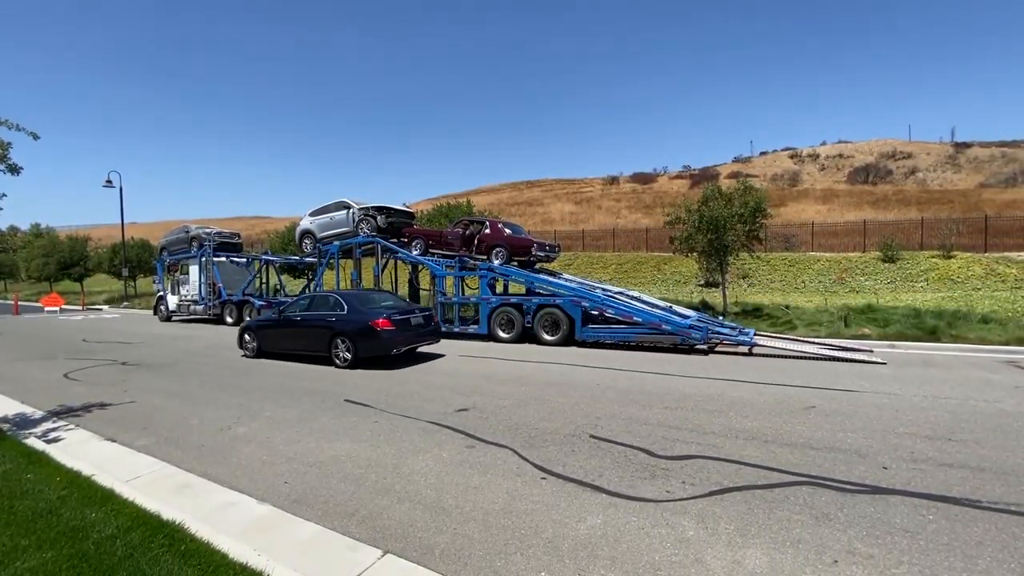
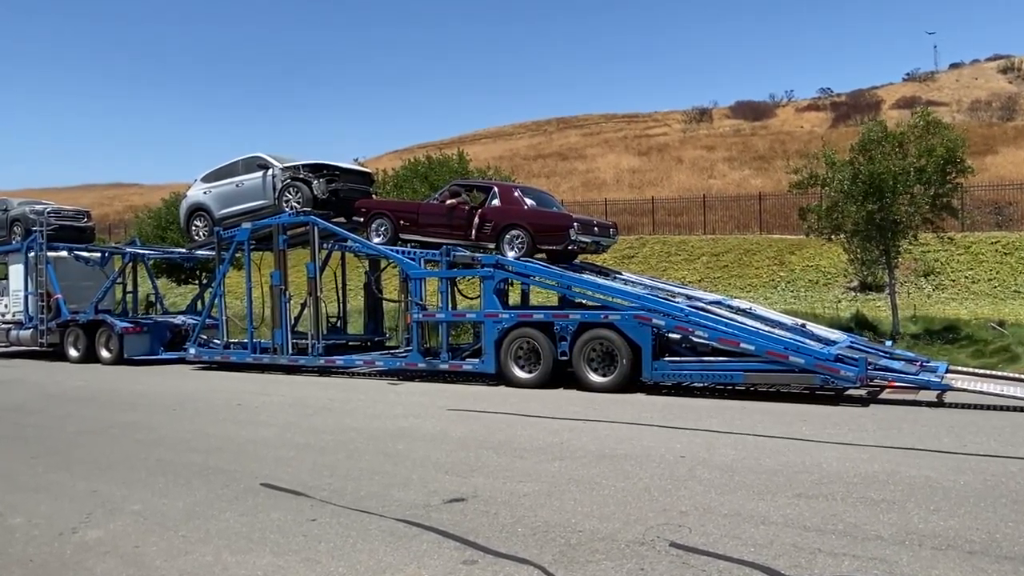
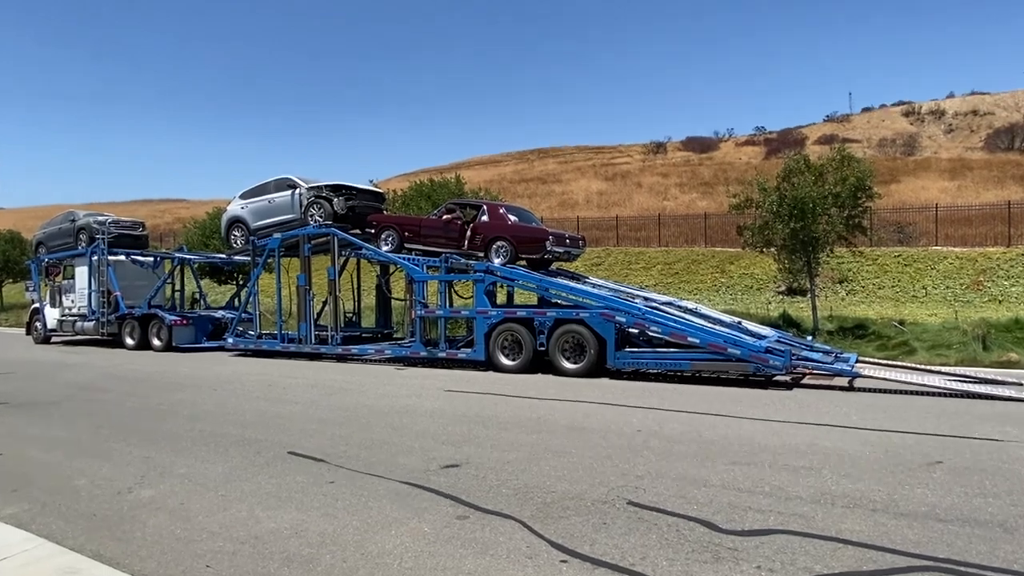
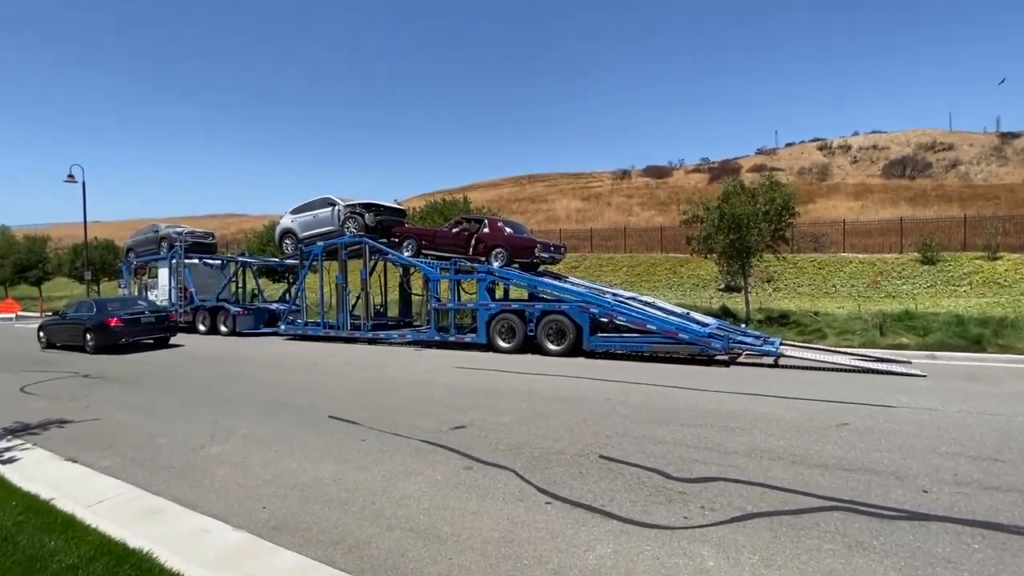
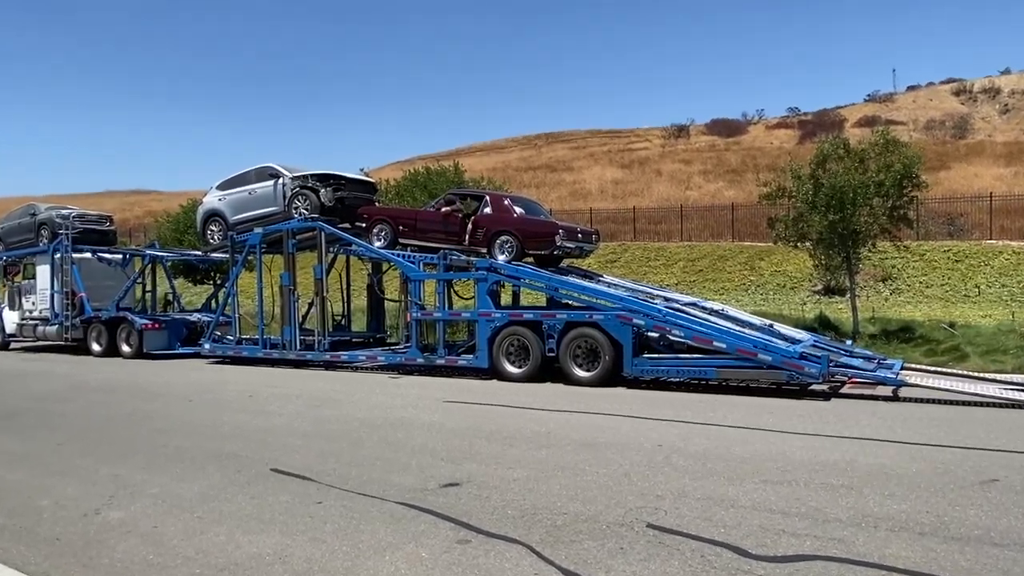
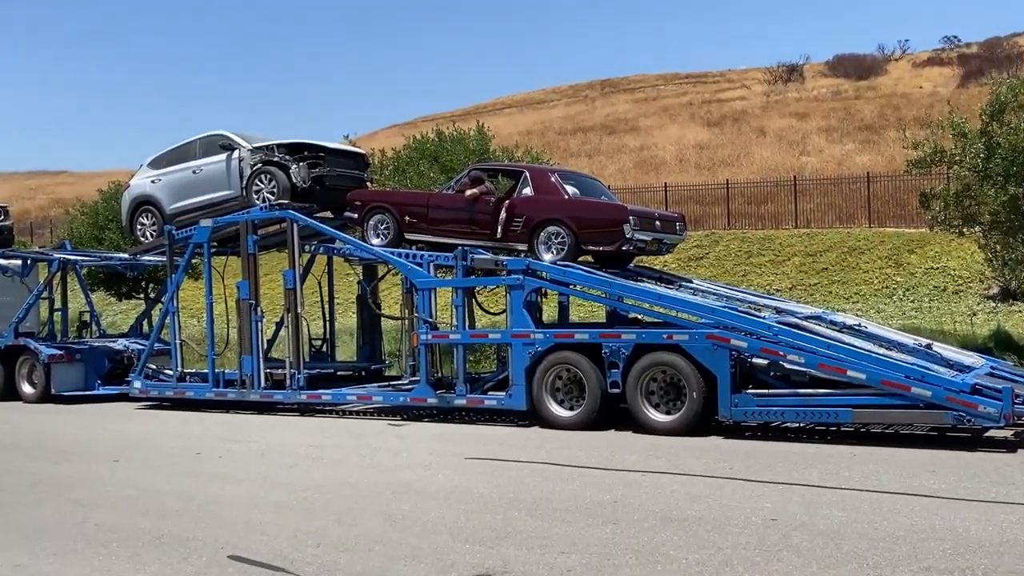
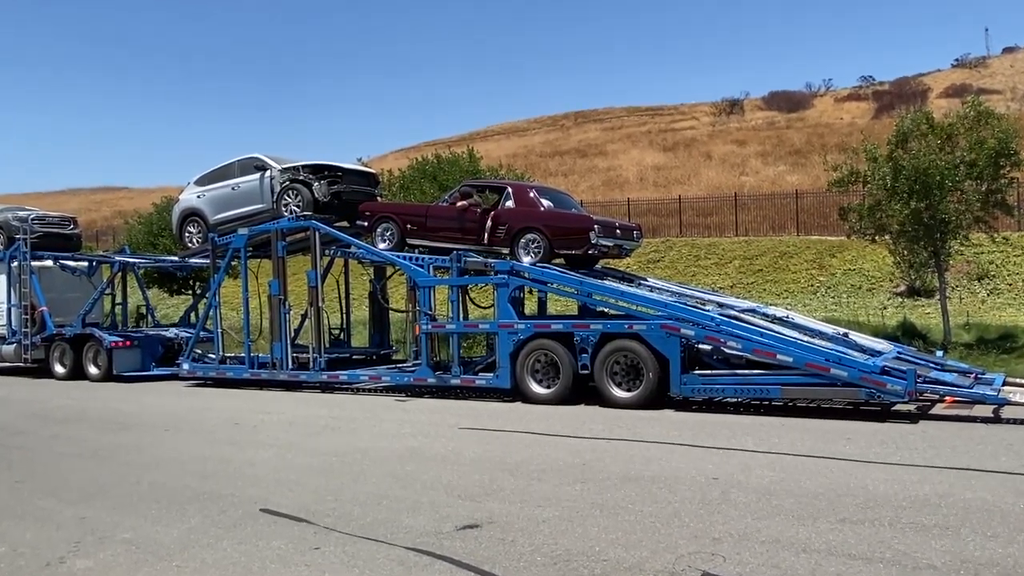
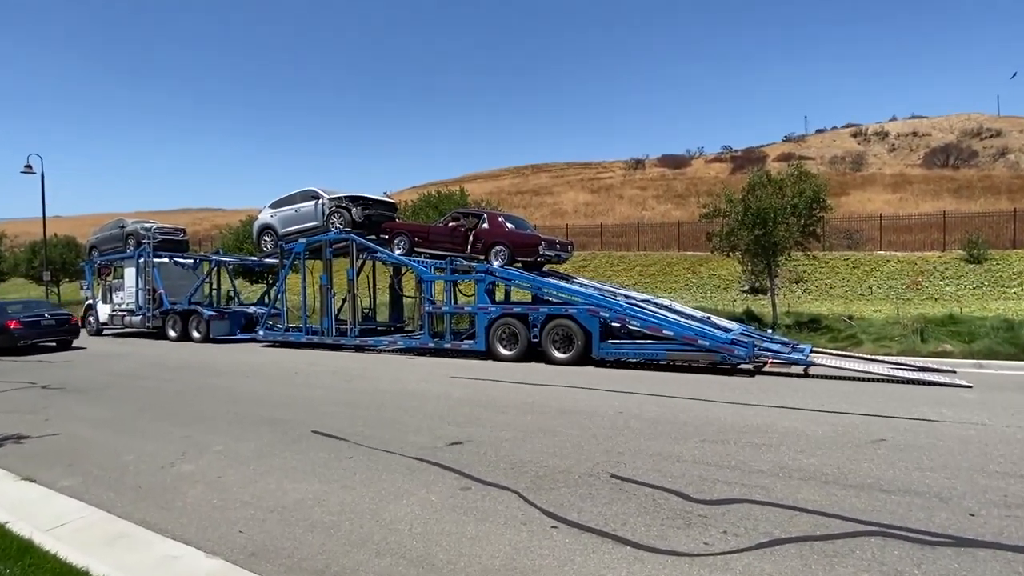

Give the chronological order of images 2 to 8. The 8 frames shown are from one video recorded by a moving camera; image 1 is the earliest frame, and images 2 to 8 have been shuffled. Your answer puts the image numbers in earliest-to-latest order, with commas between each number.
4, 8, 3, 5, 2, 7, 6
